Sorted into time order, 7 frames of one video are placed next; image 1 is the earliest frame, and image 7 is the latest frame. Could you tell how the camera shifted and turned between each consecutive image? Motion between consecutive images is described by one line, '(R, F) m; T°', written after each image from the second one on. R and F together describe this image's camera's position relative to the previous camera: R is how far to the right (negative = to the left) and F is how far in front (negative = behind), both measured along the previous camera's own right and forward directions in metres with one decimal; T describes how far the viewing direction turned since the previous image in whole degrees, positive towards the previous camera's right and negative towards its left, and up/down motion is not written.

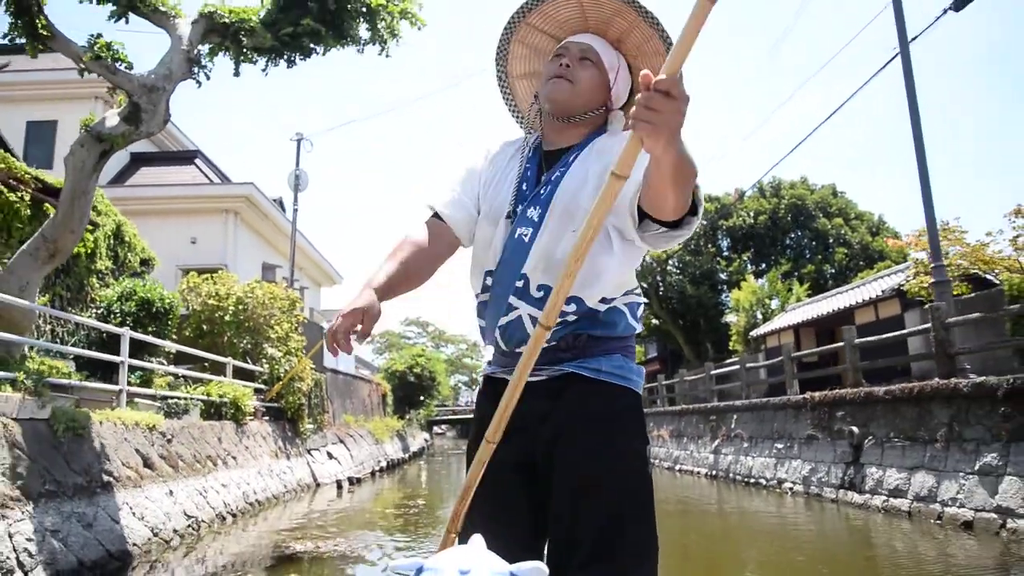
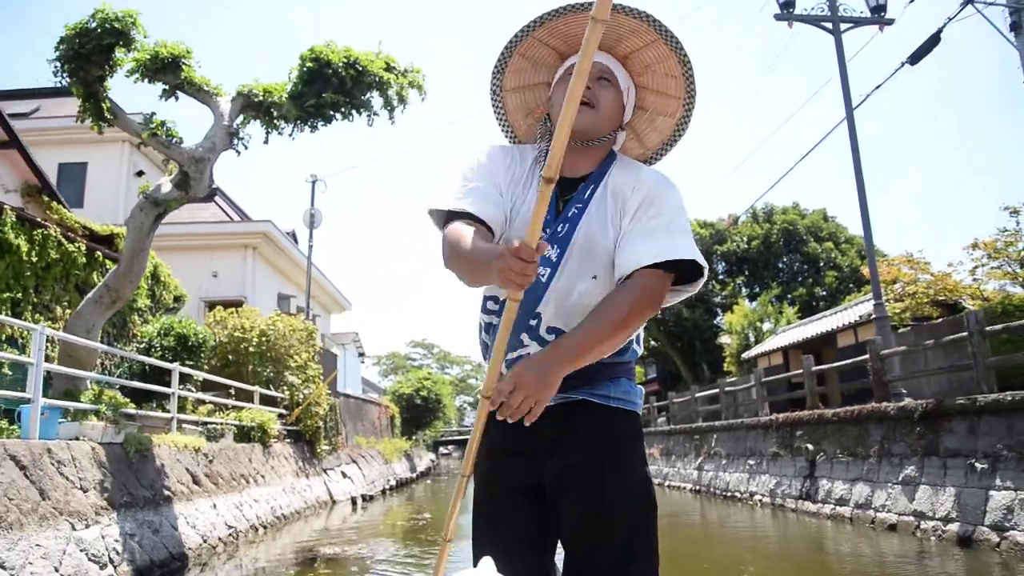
(+0.1, -1.0) m; 0°
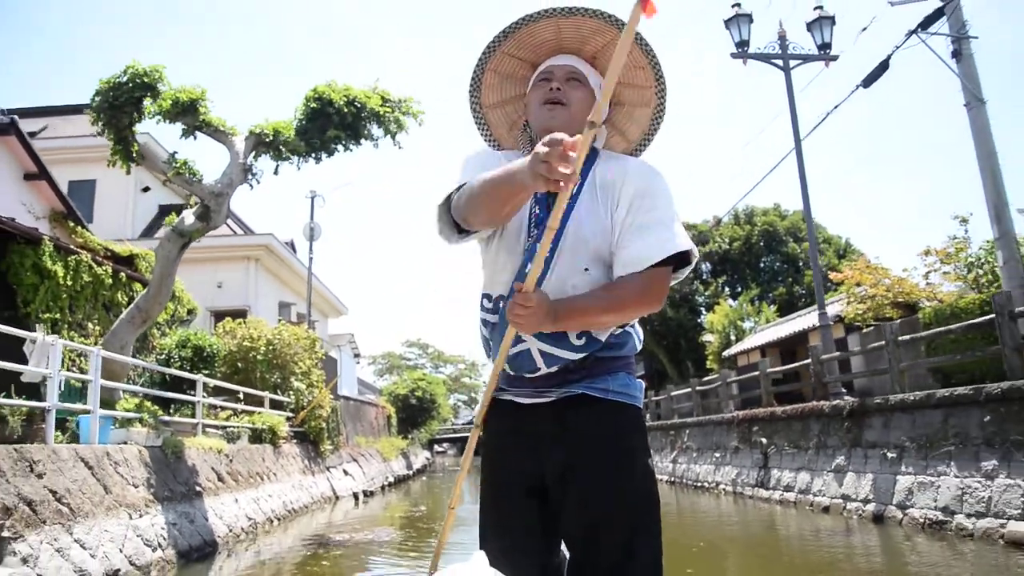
(+0.1, -0.9) m; +1°
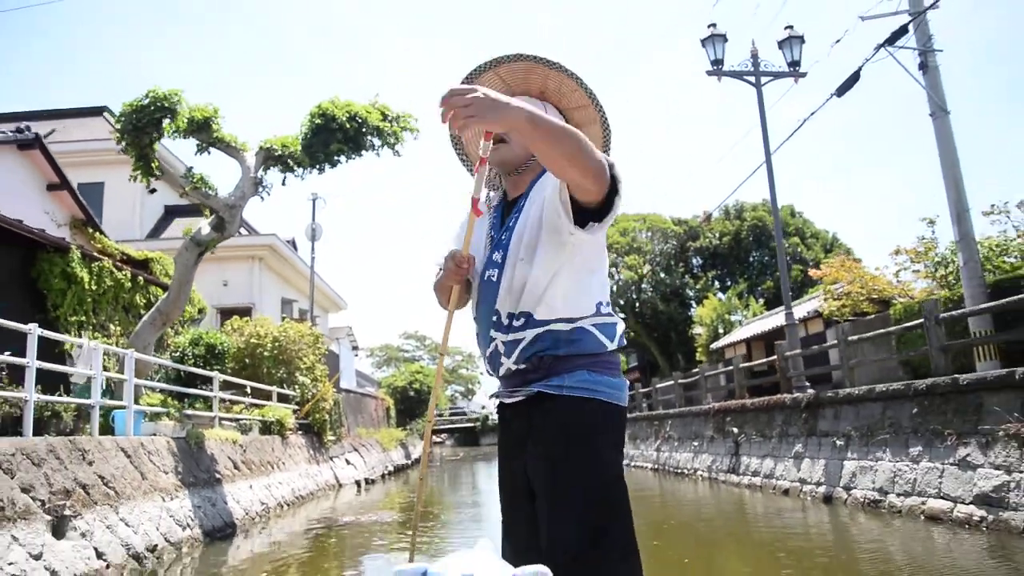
(+0.1, -0.7) m; 0°
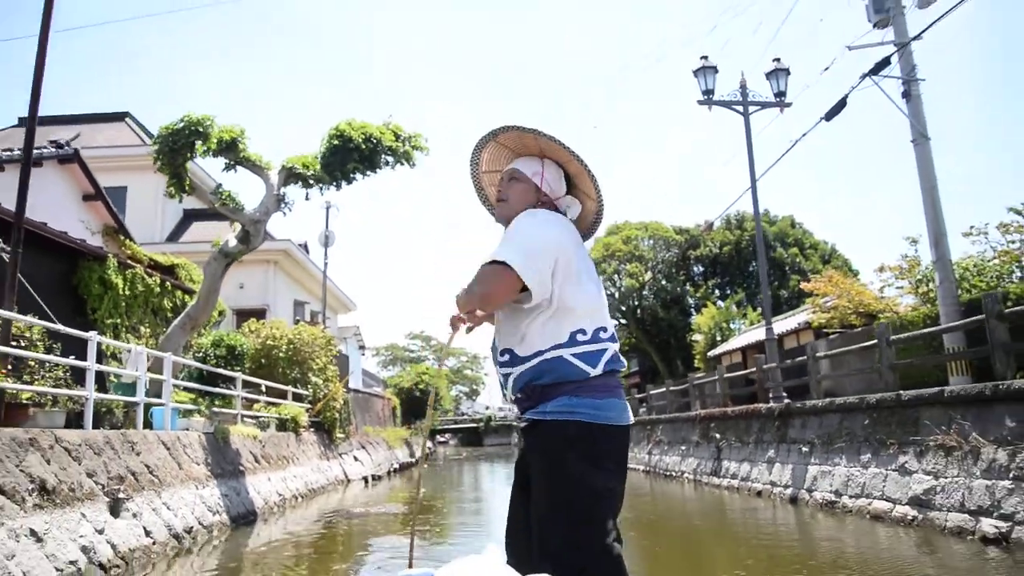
(+0.1, -0.8) m; 0°
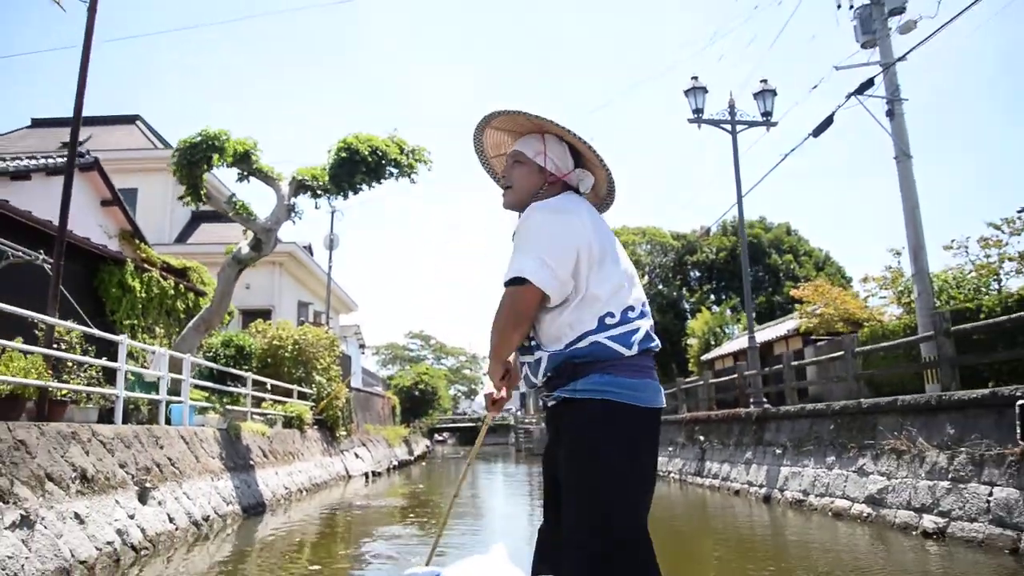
(+0.1, -0.6) m; 0°
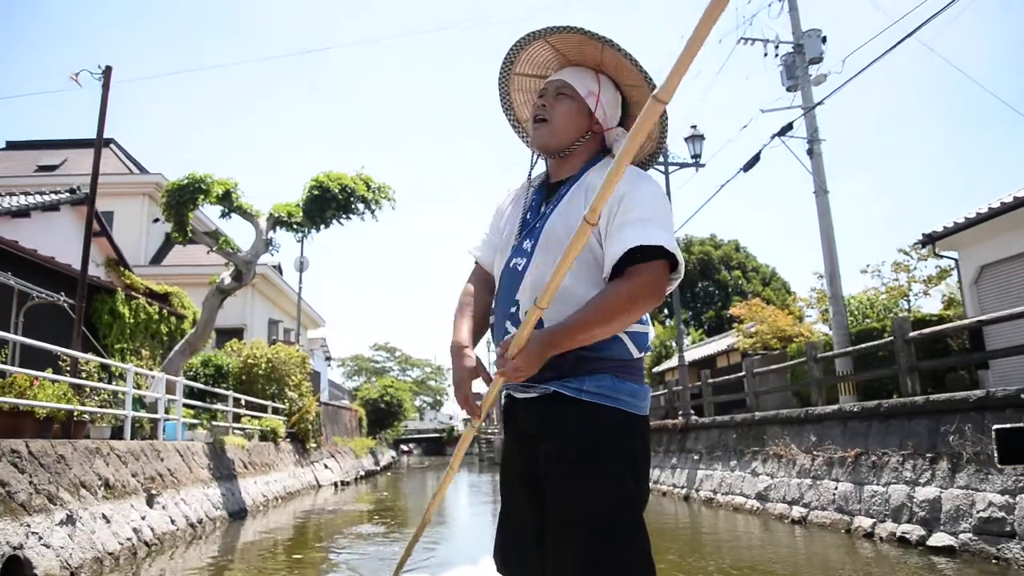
(+0.1, -1.3) m; +3°
